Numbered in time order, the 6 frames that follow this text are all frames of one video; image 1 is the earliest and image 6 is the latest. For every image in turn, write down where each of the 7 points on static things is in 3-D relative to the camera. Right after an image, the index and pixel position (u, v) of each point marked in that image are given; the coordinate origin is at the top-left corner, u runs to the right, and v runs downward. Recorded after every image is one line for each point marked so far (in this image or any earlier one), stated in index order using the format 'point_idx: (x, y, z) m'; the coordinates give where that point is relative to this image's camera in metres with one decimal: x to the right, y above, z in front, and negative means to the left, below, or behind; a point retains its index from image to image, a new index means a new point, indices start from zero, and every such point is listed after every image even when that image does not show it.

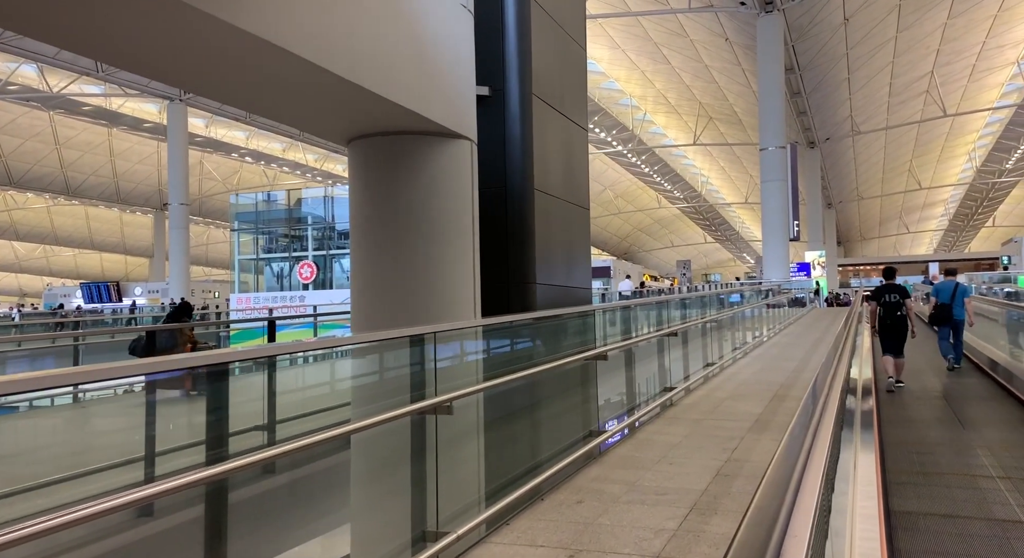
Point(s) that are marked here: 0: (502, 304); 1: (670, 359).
0: (-0.2, -0.2, +7.0) m
1: (+1.7, -0.9, +7.8) m
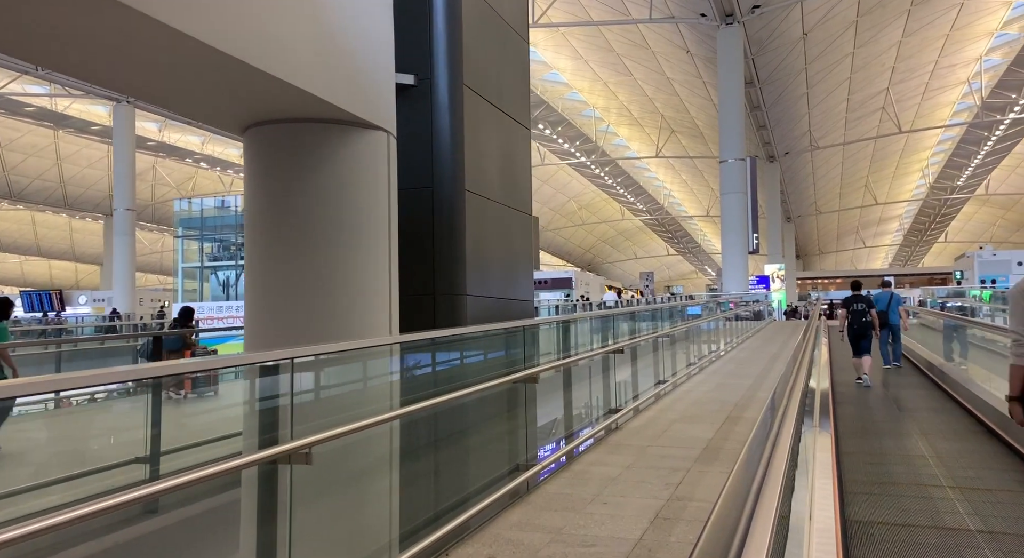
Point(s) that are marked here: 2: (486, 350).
0: (-0.9, -0.3, +6.4) m
1: (+1.0, -1.0, +7.3) m
2: (-0.2, -0.5, +4.8) m
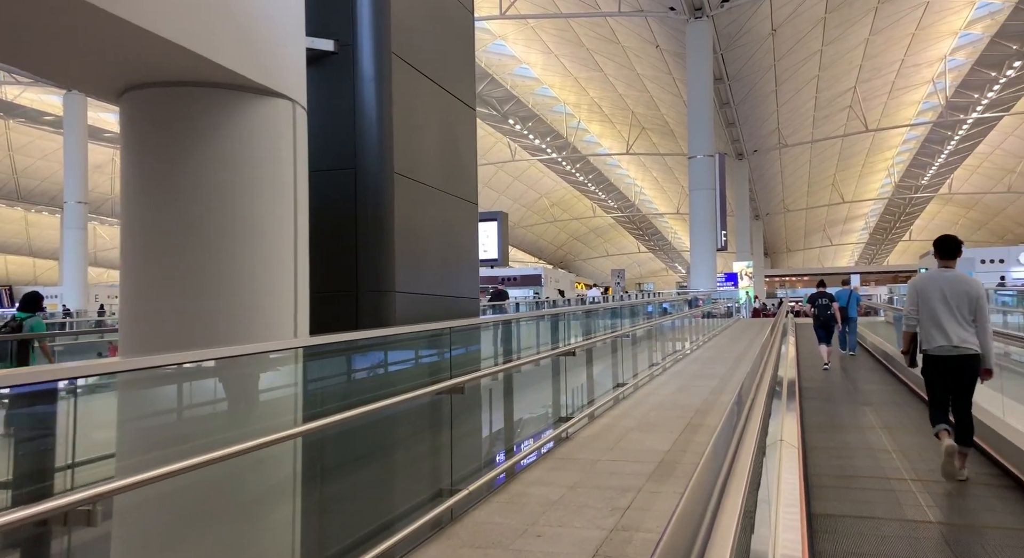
0: (-1.3, -0.3, +5.7) m
1: (+0.5, -1.0, +6.7) m
2: (-0.6, -0.4, +4.2) m
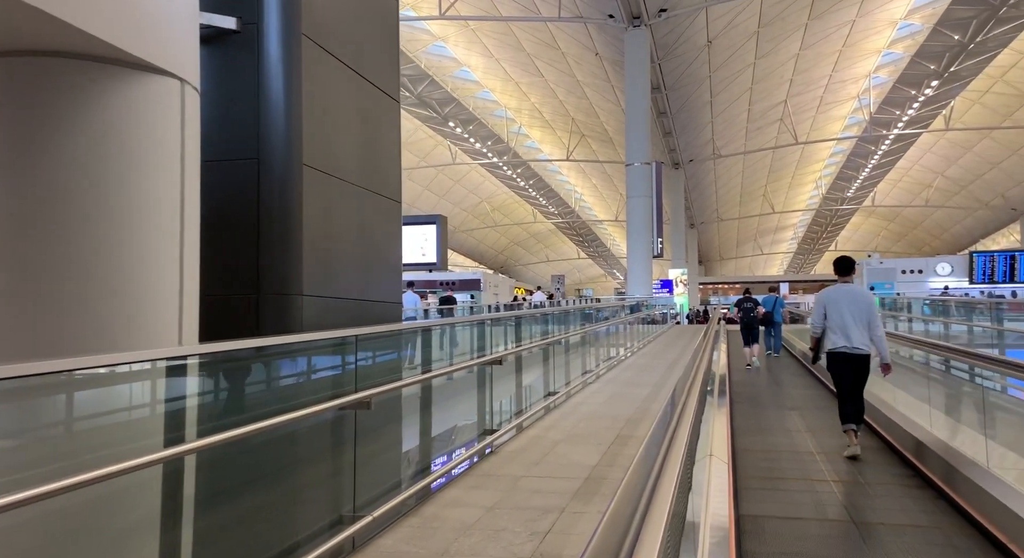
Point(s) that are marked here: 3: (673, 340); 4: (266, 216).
0: (-1.9, -0.3, +5.3) m
1: (-0.2, -1.0, +6.4) m
2: (-1.1, -0.4, +3.8) m
3: (+4.2, -1.6, +18.4) m
4: (-1.9, +0.5, +5.4) m
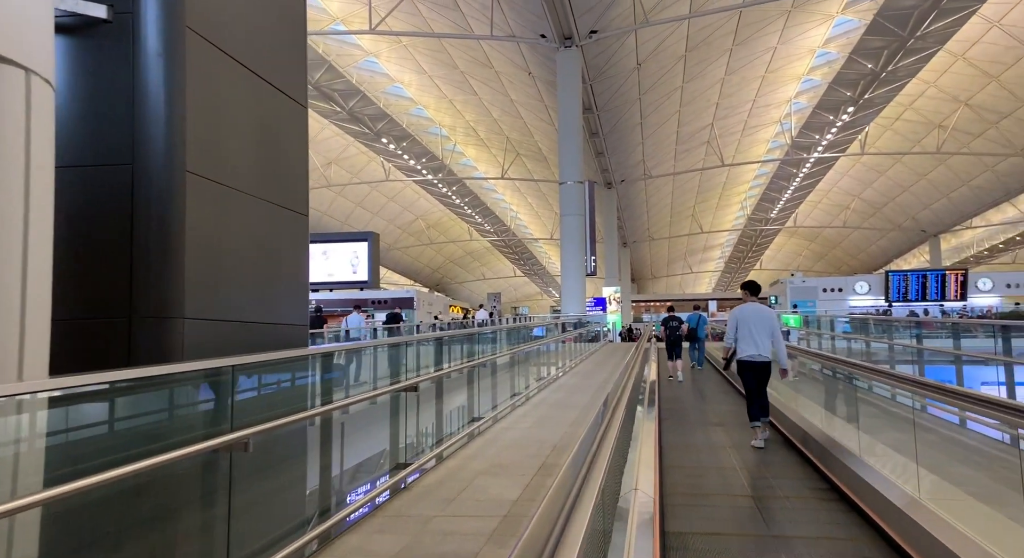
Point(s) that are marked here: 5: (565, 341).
0: (-2.5, -0.5, +4.7) m
1: (-0.9, -1.2, +6.0) m
2: (-1.5, -0.6, +3.3) m
3: (+2.4, -2.0, +18.3) m
4: (-2.5, +0.3, +4.9) m
5: (+1.2, -1.4, +16.0) m
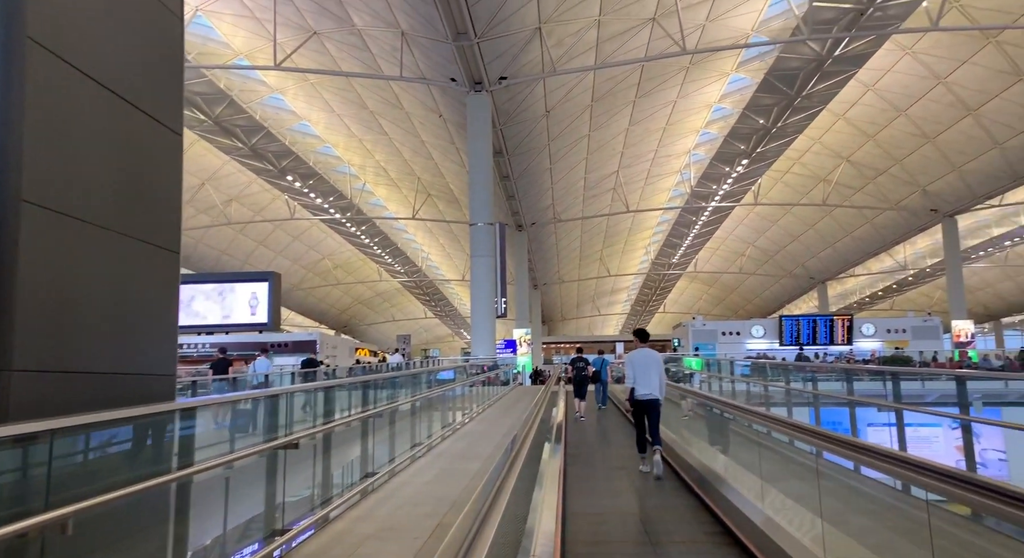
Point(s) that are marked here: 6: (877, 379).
0: (-3.2, -0.7, +4.1) m
1: (-1.7, -1.6, +5.5) m
2: (-2.0, -0.8, +2.8) m
3: (0.0, -3.2, +18.0) m
4: (-3.1, +0.1, +4.3) m
5: (-0.9, -2.4, +15.7) m
6: (+3.7, -1.0, +7.1) m
